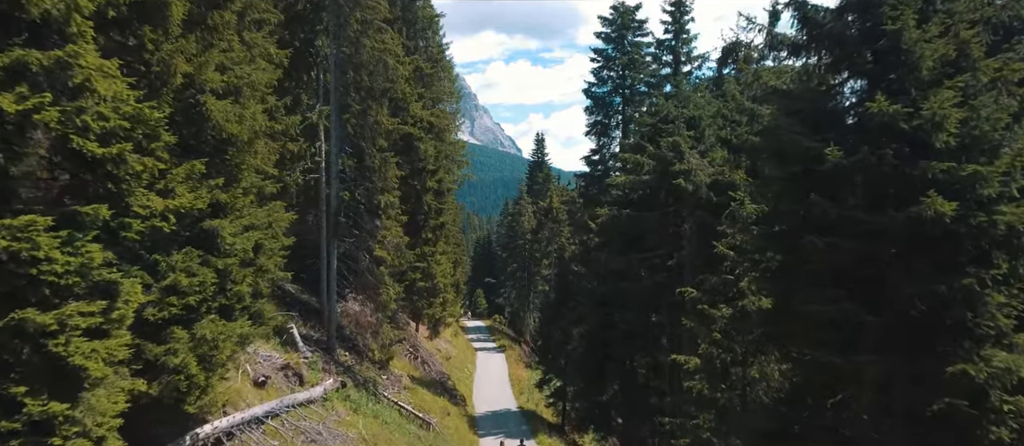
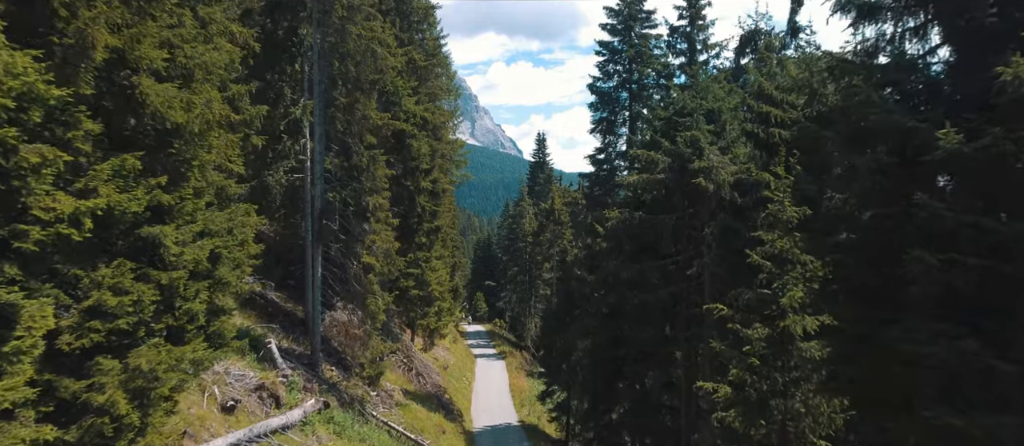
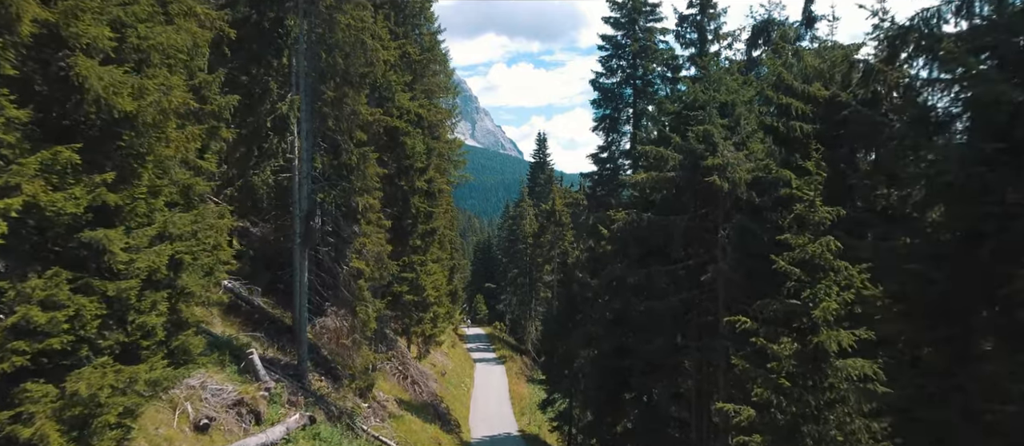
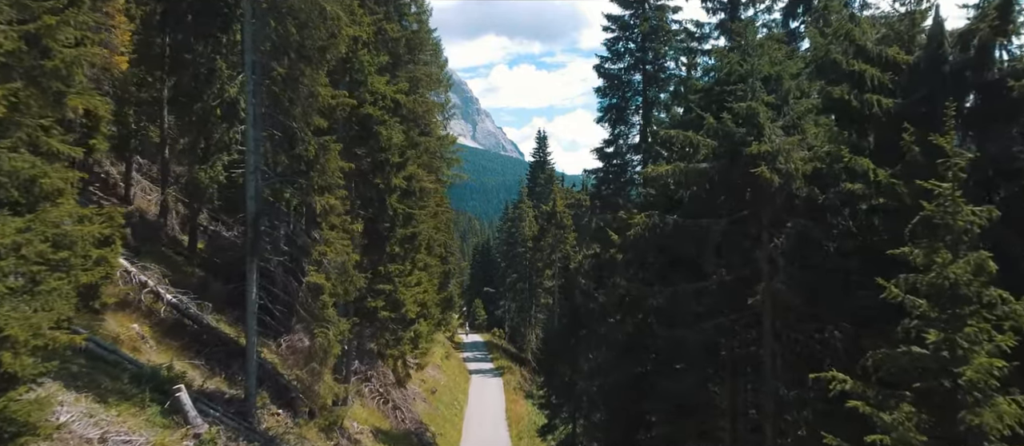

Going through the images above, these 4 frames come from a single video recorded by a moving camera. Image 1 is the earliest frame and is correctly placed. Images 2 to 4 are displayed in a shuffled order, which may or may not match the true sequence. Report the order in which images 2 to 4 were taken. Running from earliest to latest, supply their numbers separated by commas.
2, 3, 4
